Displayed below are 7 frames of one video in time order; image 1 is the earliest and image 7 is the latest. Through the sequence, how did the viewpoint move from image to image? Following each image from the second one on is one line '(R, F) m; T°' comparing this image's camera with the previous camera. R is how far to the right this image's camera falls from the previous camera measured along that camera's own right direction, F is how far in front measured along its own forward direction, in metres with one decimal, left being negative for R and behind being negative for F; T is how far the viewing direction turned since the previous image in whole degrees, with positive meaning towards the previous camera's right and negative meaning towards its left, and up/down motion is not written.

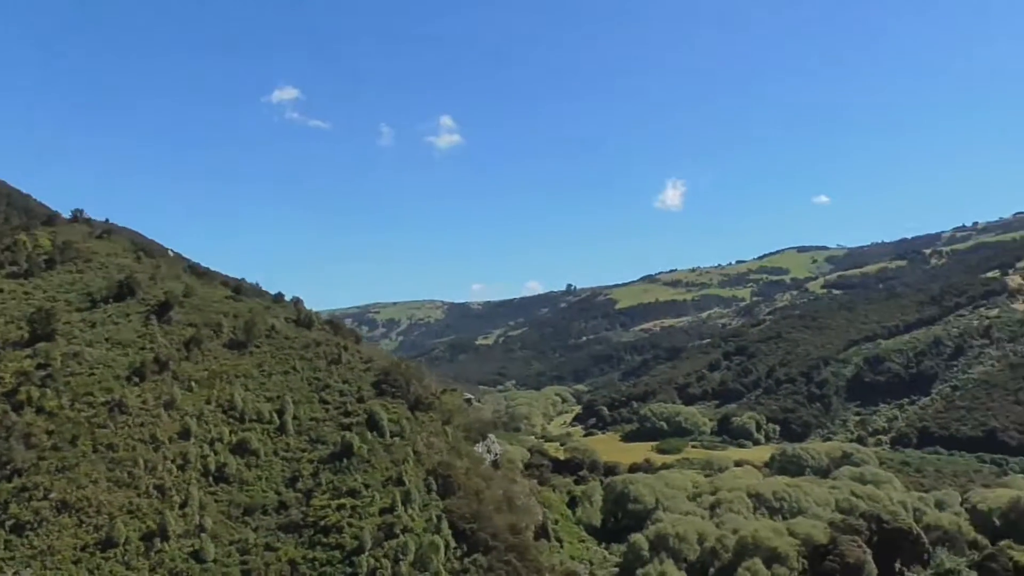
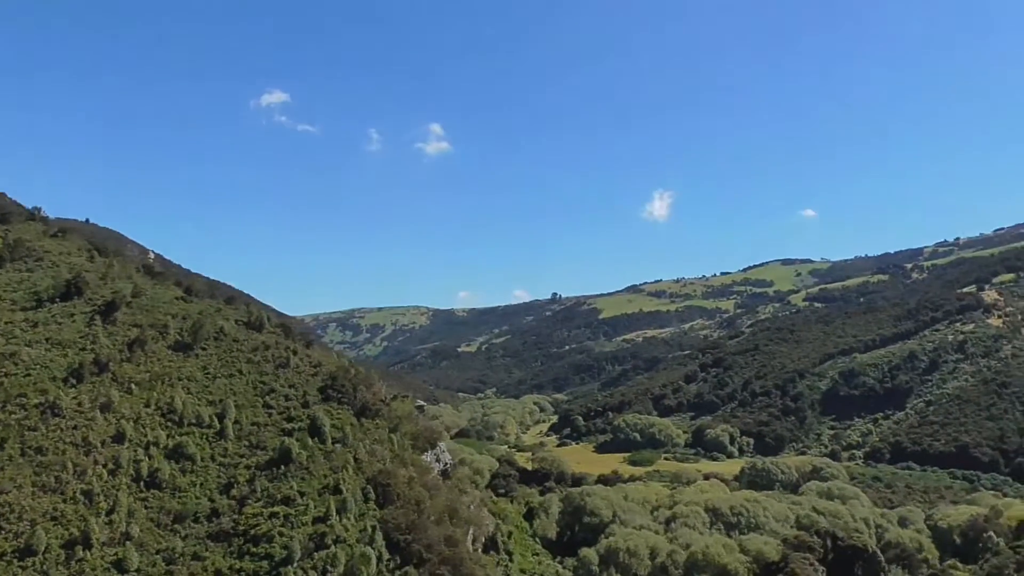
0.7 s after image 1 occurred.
(+2.2, +1.0) m; +1°
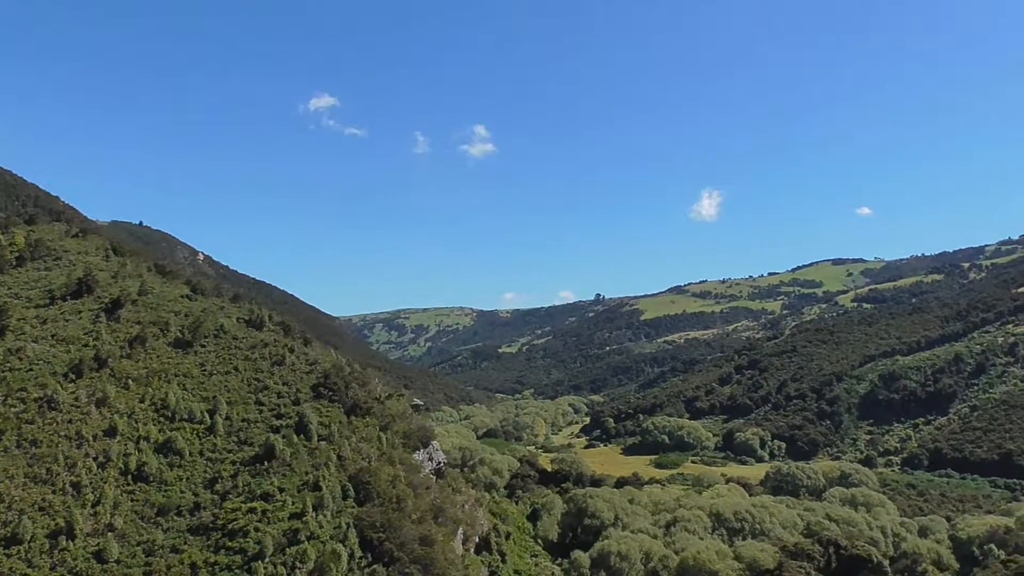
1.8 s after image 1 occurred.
(+3.4, +0.7) m; -3°
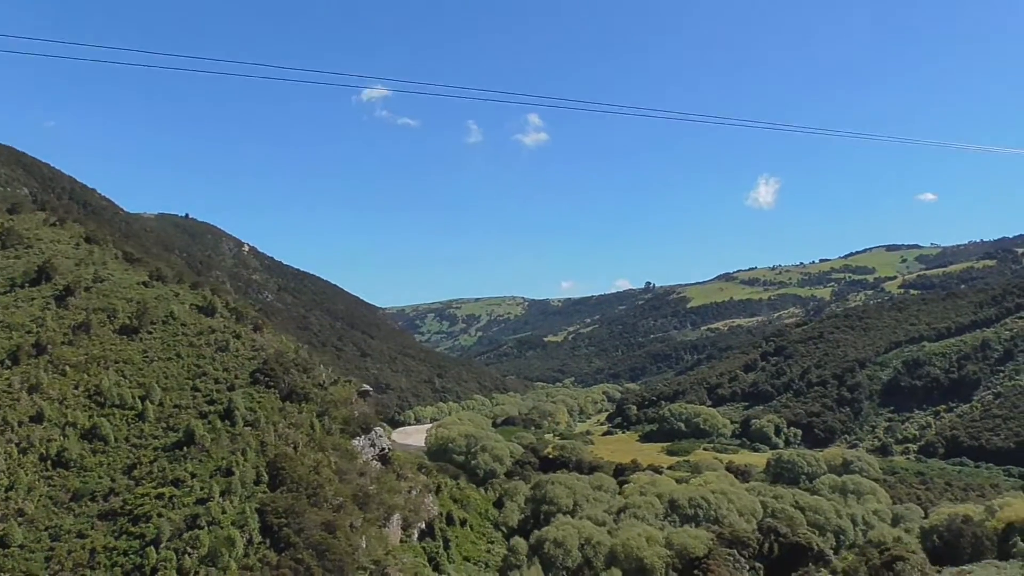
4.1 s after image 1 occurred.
(+7.4, +1.1) m; -4°
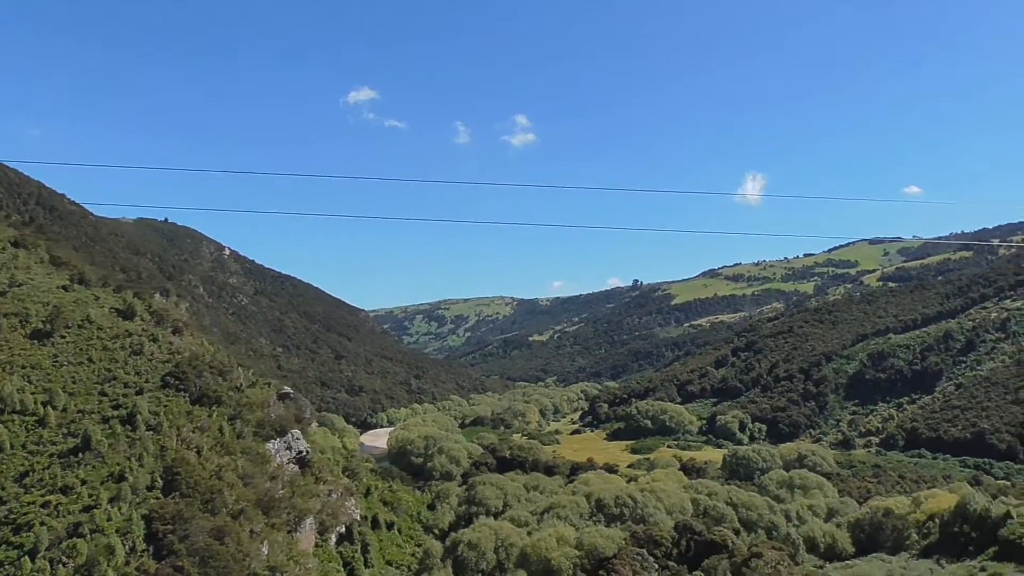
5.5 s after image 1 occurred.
(+4.8, +0.6) m; +1°
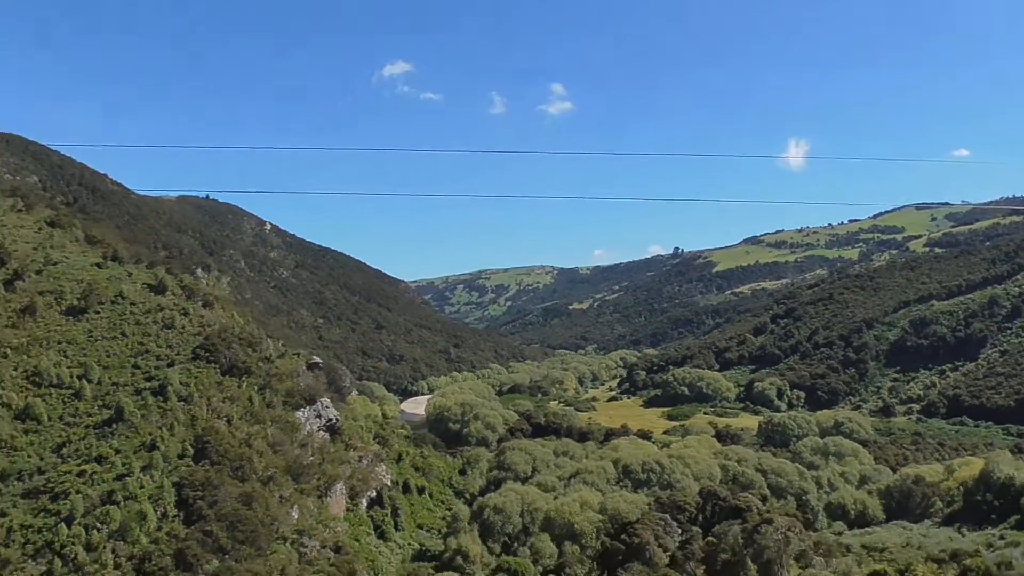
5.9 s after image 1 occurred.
(+1.1, +0.4) m; -3°
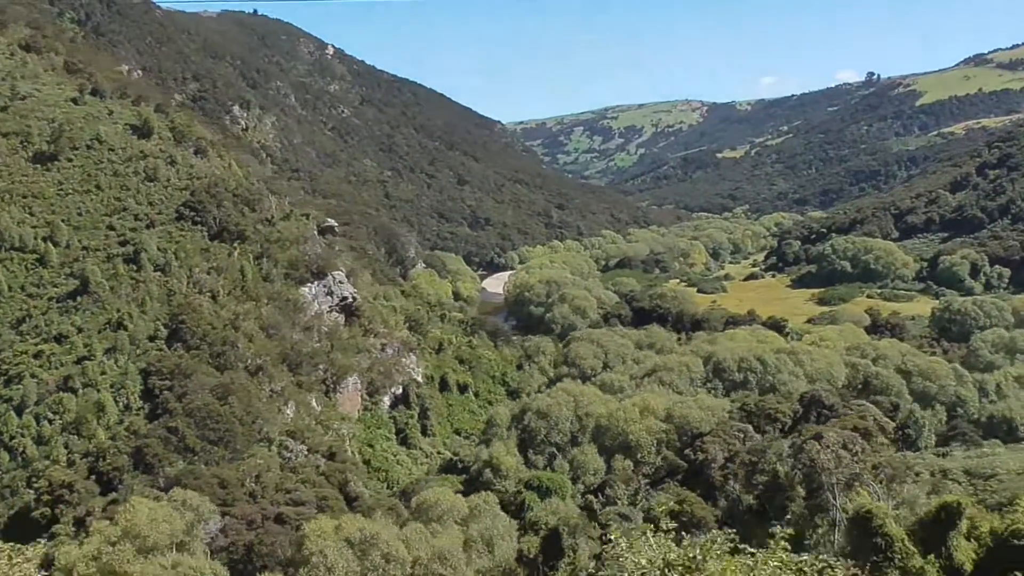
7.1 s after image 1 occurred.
(+4.2, +10.8) m; -12°
